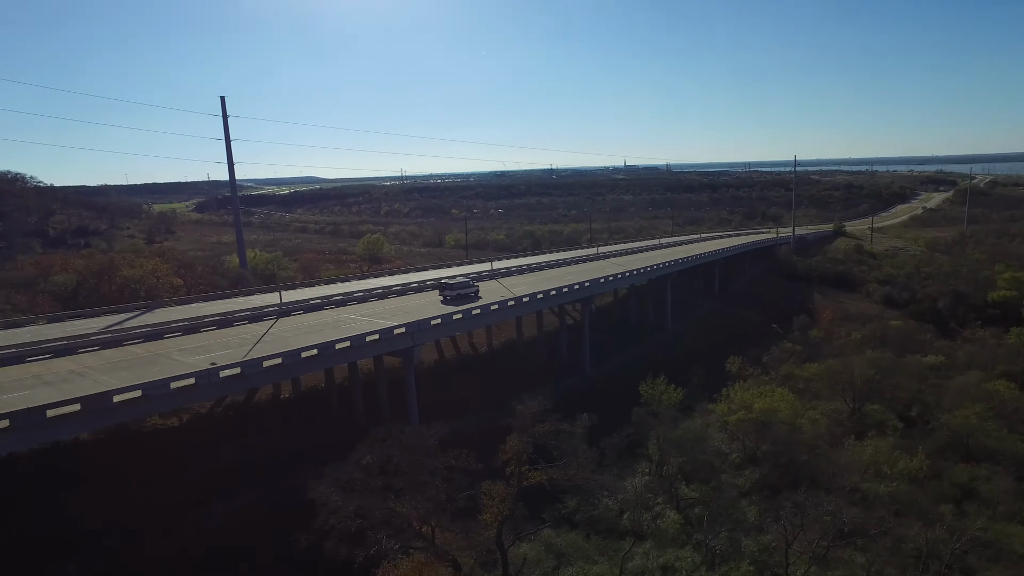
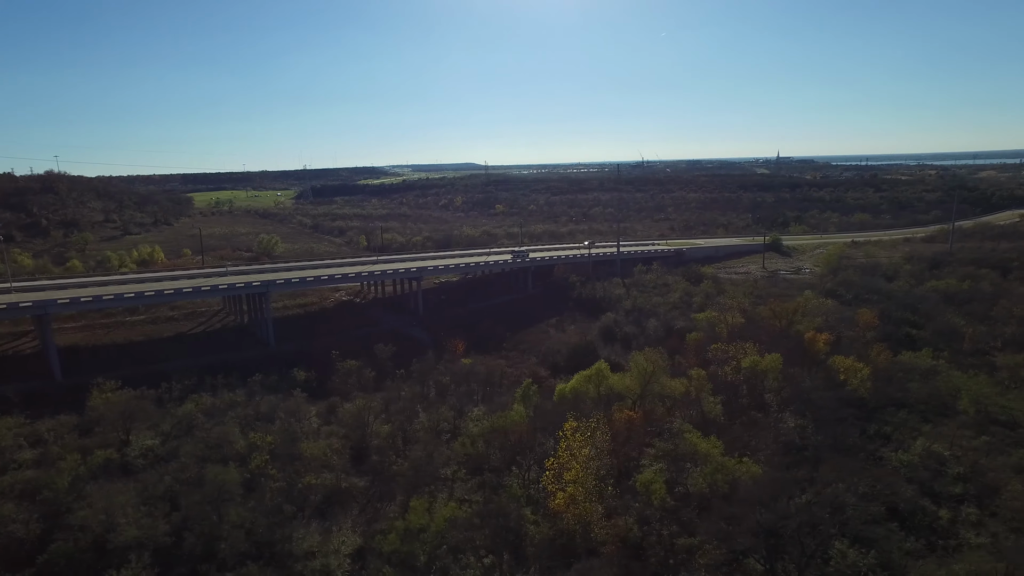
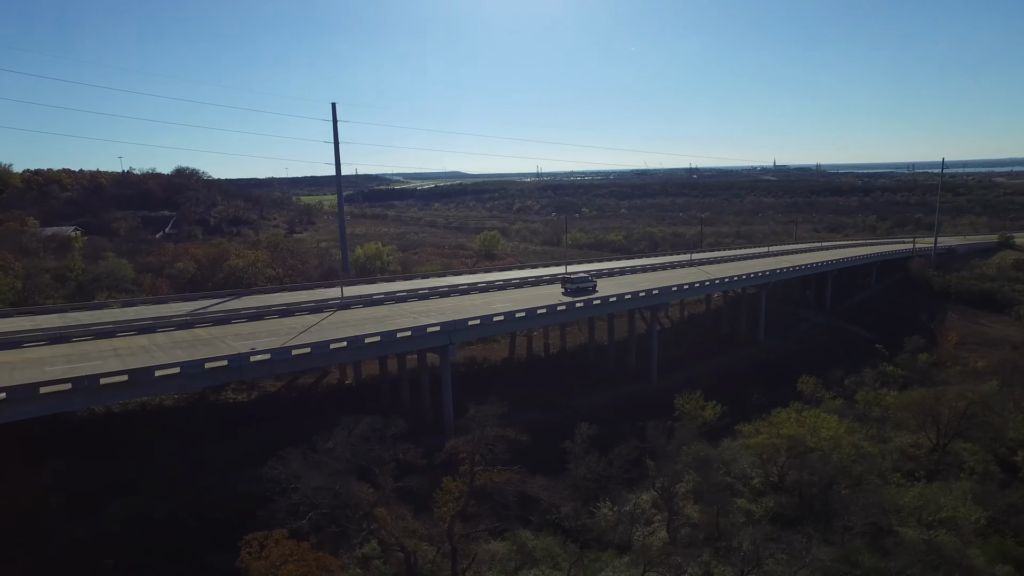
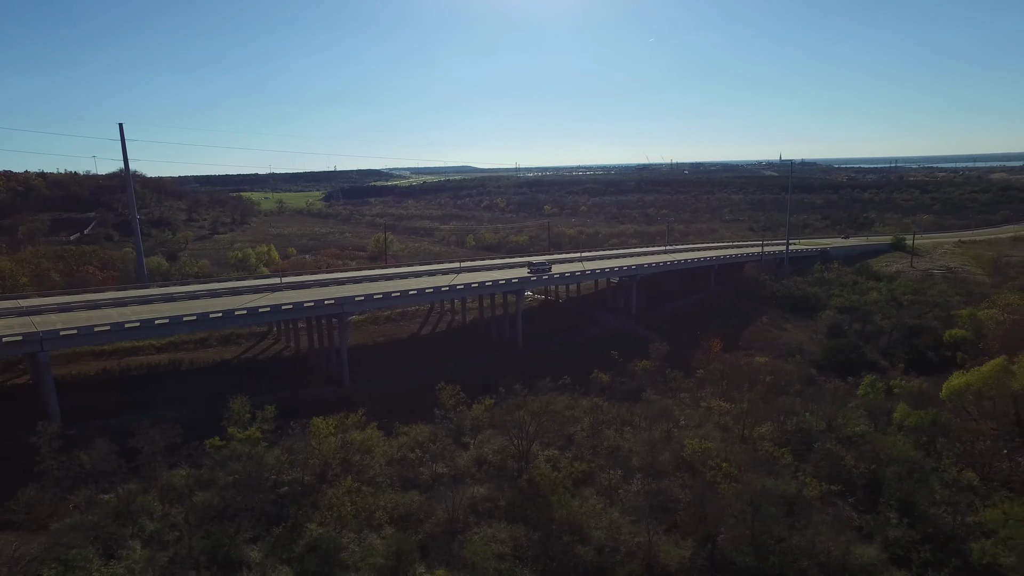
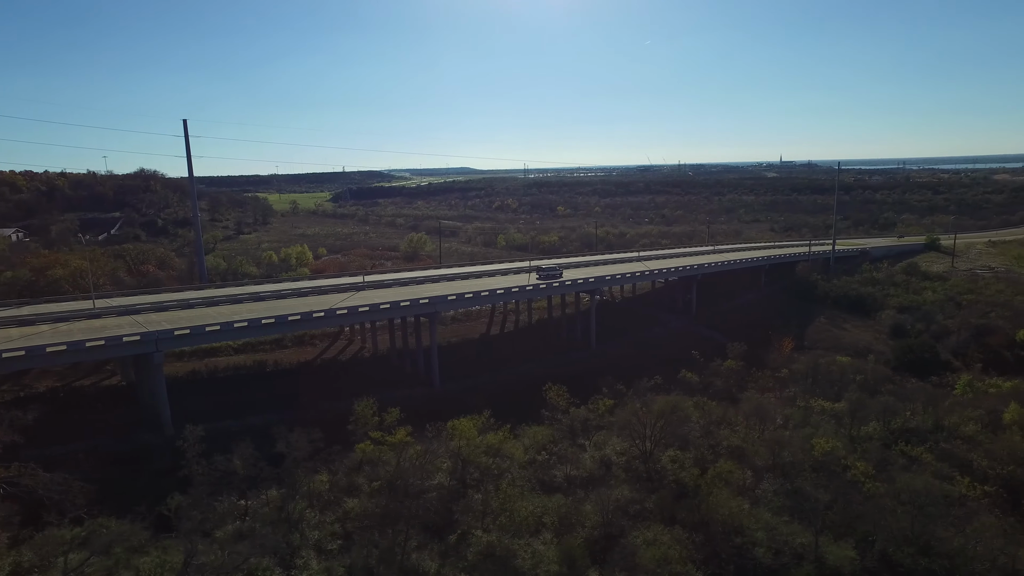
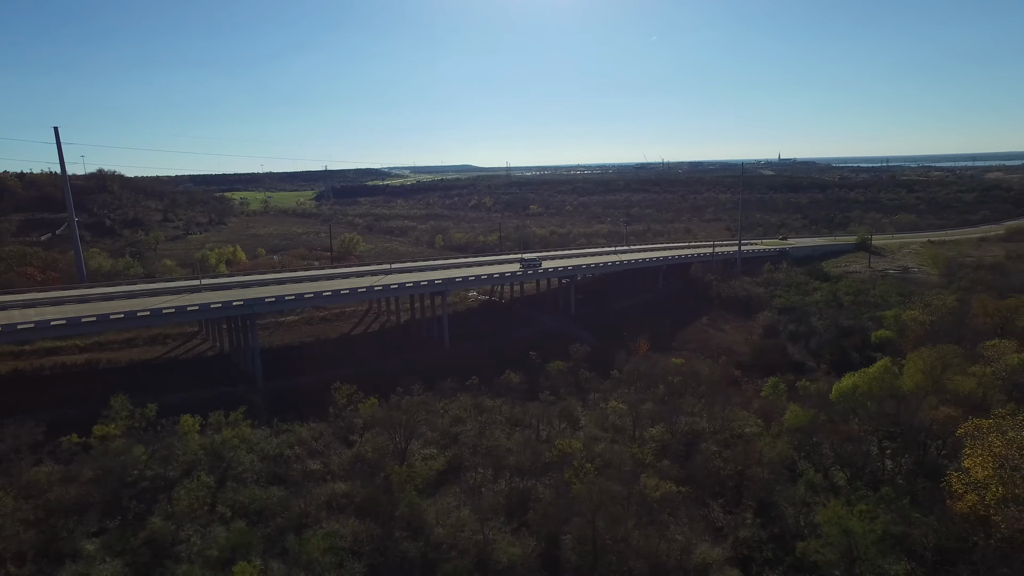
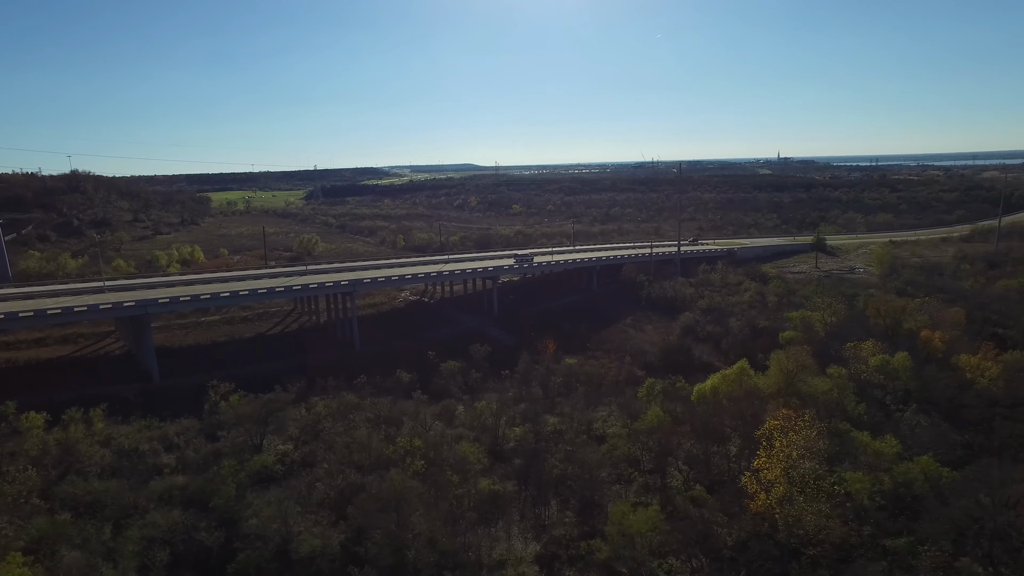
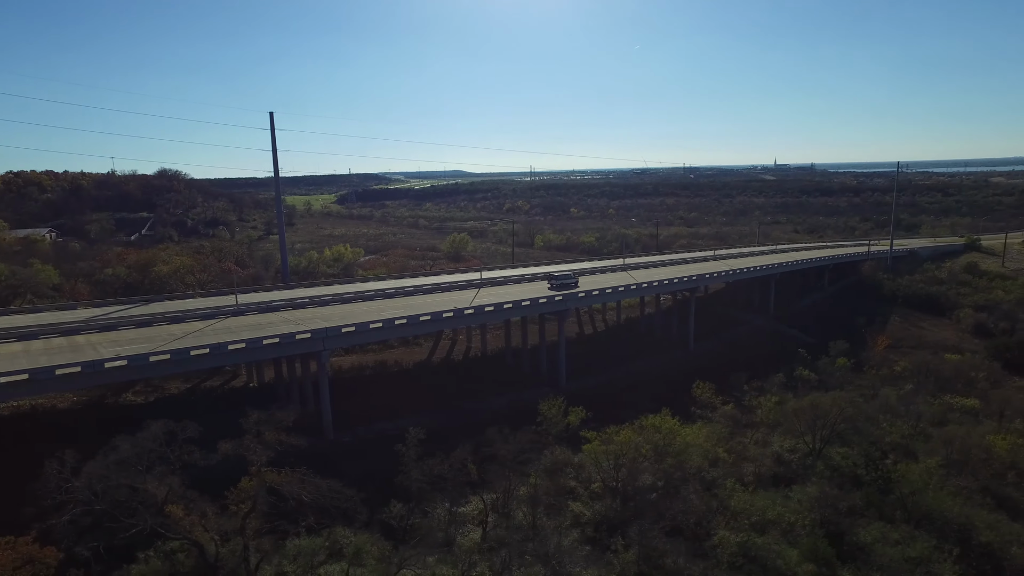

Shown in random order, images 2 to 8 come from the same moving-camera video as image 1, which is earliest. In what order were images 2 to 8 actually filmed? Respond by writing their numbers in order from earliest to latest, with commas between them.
3, 8, 5, 4, 6, 7, 2
